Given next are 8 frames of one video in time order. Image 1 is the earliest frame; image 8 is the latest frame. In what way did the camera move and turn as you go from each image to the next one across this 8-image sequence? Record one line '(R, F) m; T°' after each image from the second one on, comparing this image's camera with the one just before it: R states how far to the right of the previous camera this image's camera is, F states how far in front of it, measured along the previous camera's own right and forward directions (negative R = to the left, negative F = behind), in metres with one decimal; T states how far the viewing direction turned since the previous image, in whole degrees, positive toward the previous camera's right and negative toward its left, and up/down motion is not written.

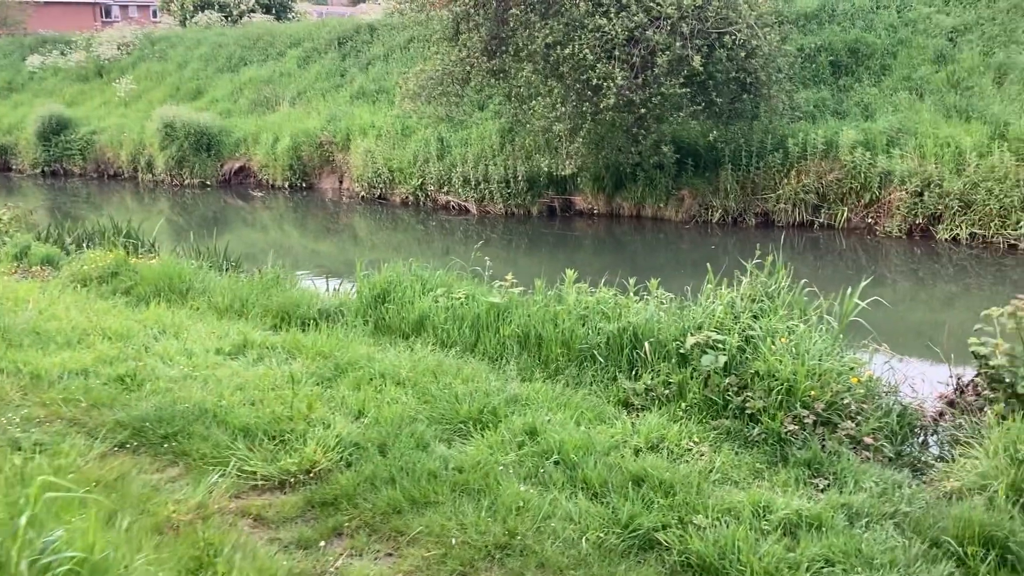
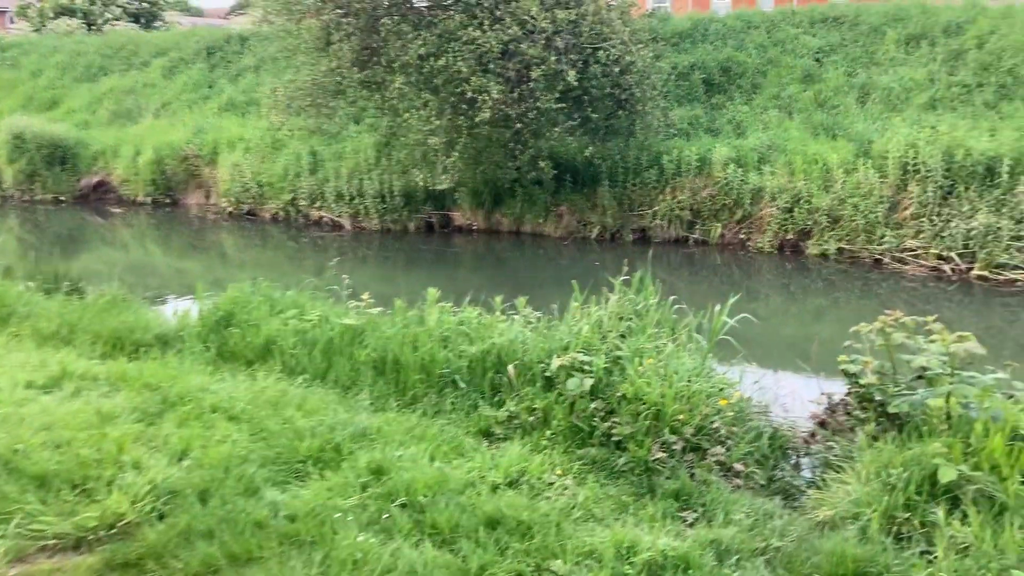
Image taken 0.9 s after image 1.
(+0.1, +0.2) m; +7°
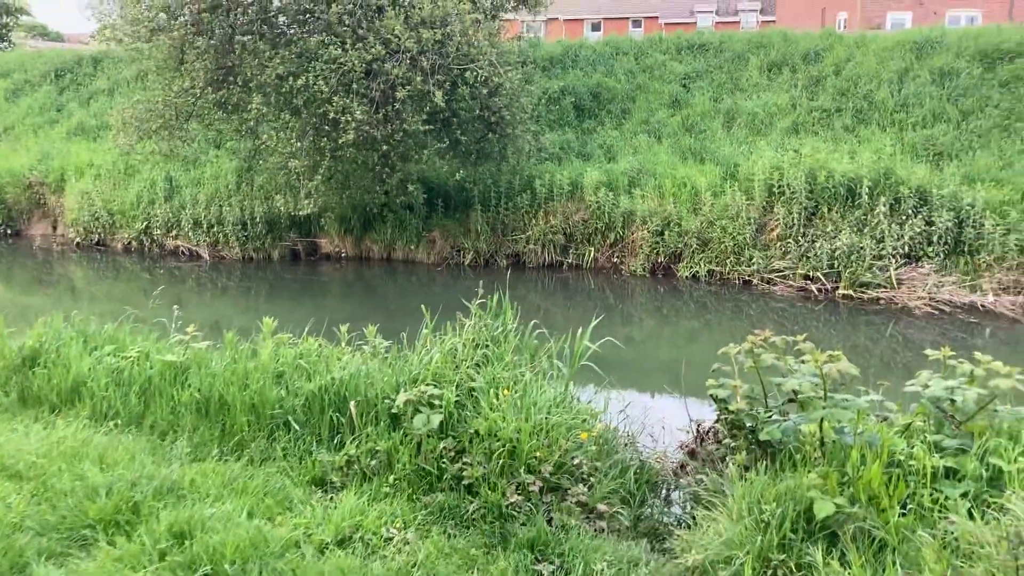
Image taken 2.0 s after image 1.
(+0.1, +0.3) m; +7°
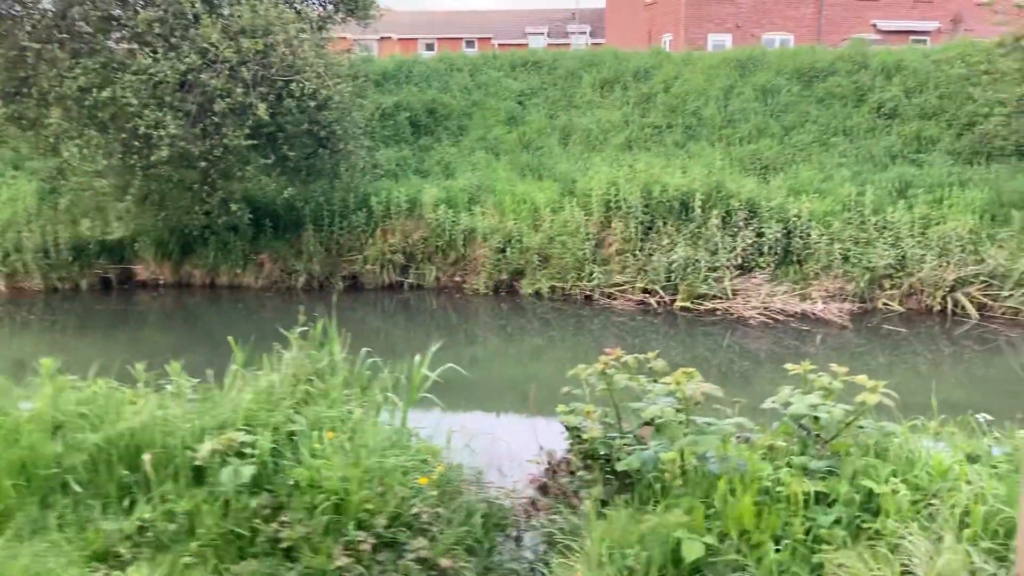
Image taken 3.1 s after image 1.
(0.0, +0.3) m; +10°
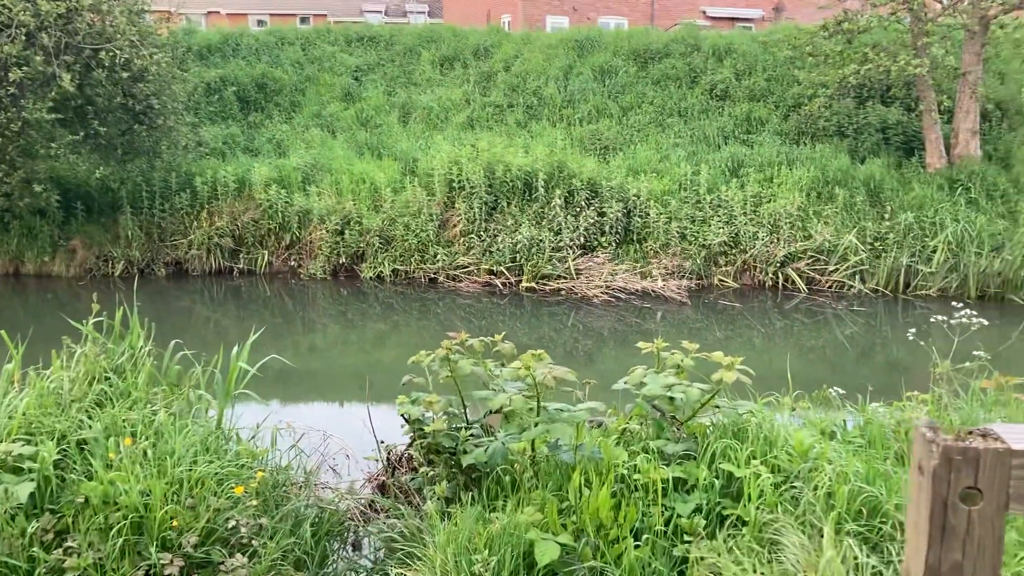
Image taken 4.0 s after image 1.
(0.0, +0.2) m; +10°
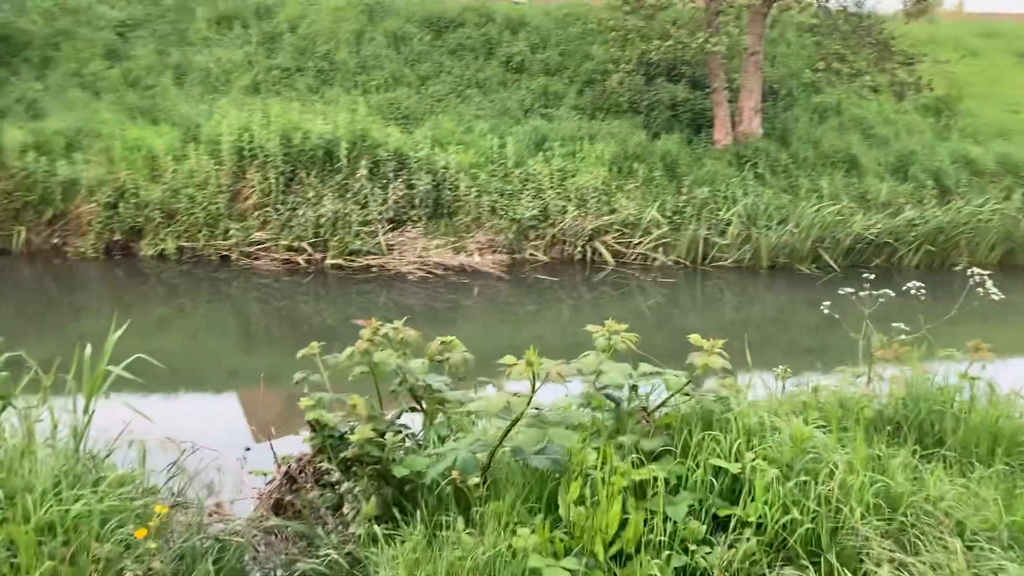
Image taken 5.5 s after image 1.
(-0.3, +0.3) m; +14°
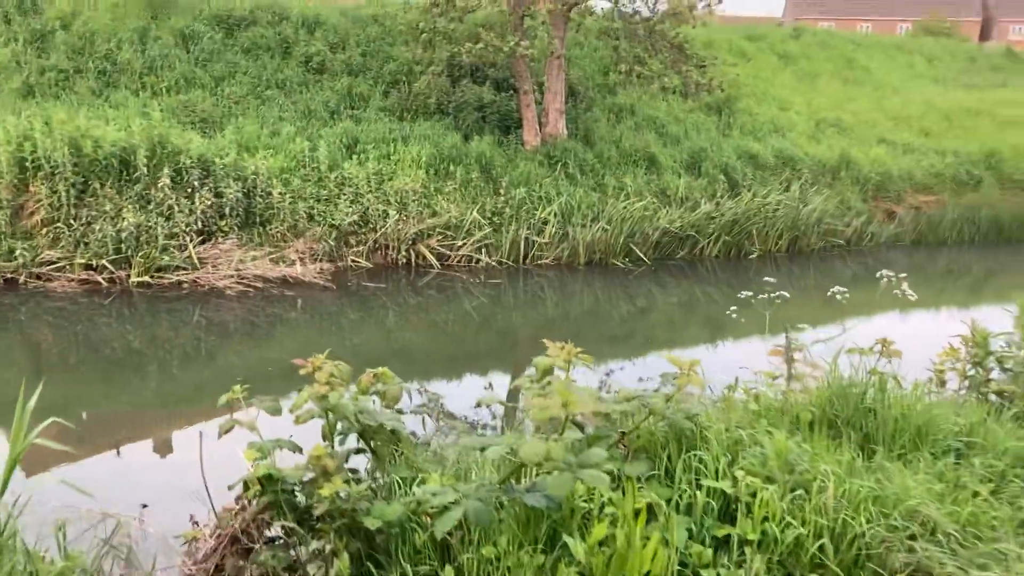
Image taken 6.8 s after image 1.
(-0.4, +0.1) m; +13°
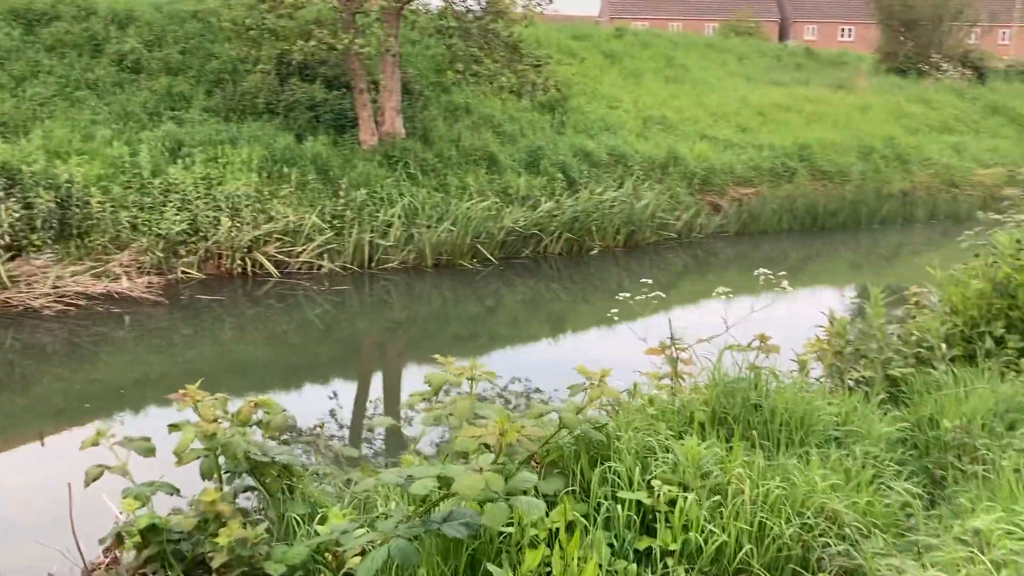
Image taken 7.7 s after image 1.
(-0.1, +0.1) m; +10°
